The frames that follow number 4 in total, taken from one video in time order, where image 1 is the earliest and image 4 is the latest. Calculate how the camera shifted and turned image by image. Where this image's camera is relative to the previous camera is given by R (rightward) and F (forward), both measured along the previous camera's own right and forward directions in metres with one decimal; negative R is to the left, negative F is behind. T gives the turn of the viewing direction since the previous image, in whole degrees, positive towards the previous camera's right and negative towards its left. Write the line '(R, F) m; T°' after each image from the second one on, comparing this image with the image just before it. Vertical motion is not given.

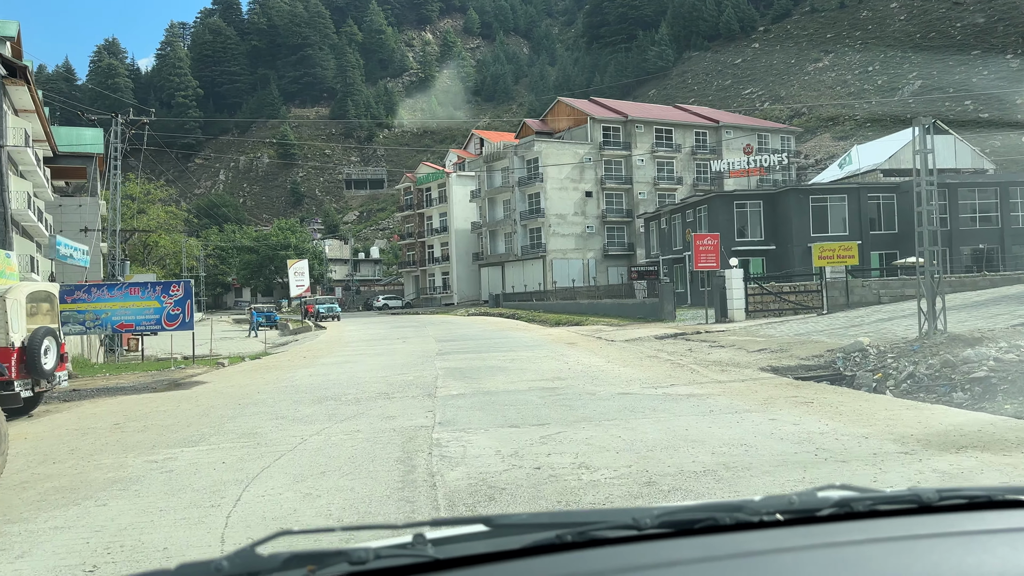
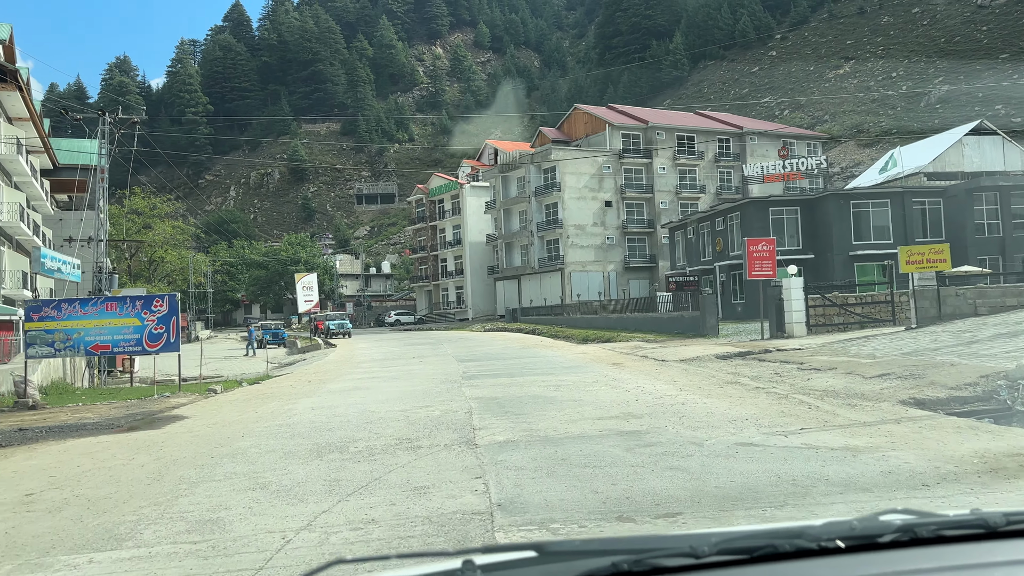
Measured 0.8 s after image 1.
(-0.8, +6.3) m; 0°
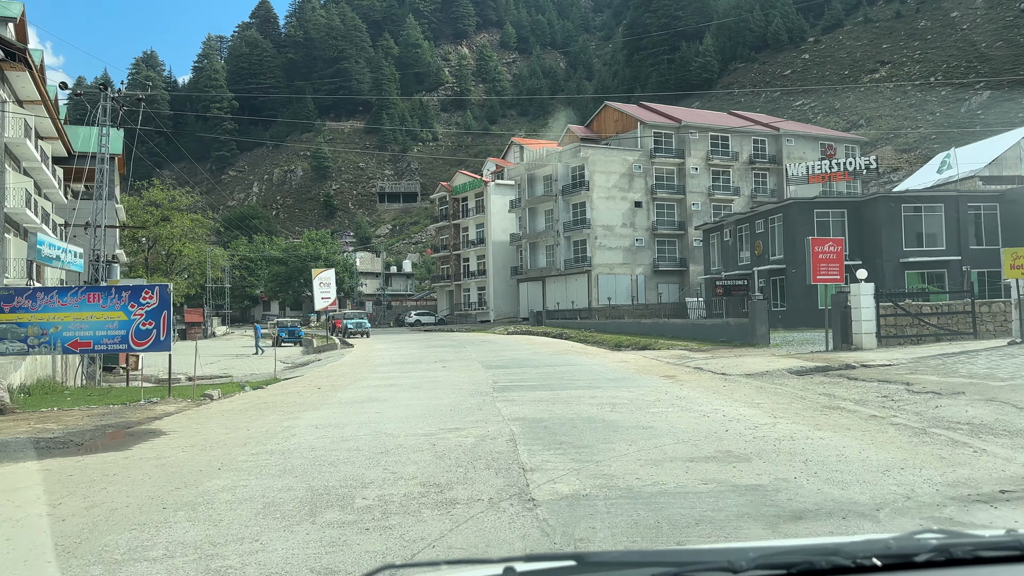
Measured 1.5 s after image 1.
(-0.6, +5.2) m; -1°
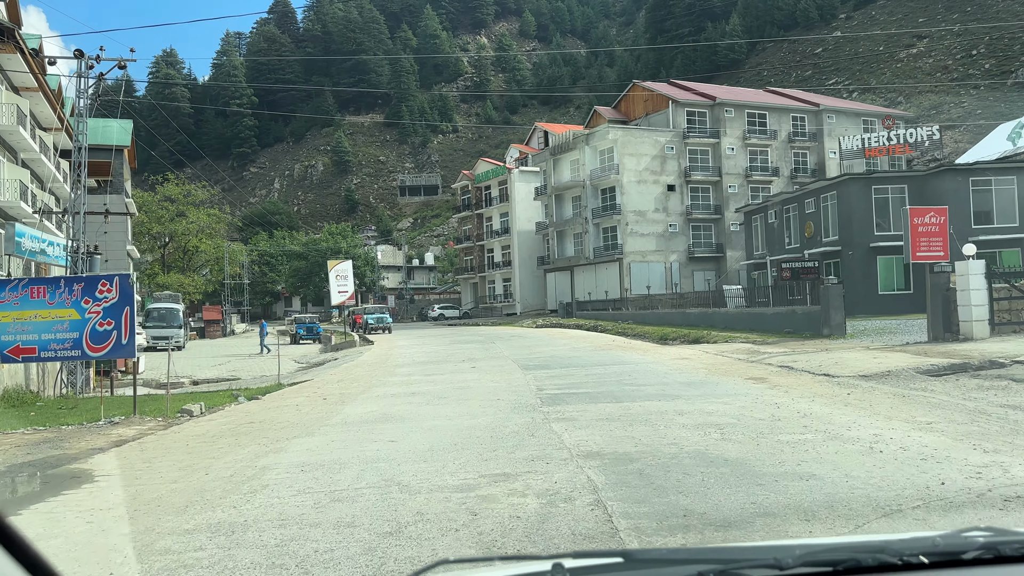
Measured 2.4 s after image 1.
(-0.6, +7.1) m; -1°
